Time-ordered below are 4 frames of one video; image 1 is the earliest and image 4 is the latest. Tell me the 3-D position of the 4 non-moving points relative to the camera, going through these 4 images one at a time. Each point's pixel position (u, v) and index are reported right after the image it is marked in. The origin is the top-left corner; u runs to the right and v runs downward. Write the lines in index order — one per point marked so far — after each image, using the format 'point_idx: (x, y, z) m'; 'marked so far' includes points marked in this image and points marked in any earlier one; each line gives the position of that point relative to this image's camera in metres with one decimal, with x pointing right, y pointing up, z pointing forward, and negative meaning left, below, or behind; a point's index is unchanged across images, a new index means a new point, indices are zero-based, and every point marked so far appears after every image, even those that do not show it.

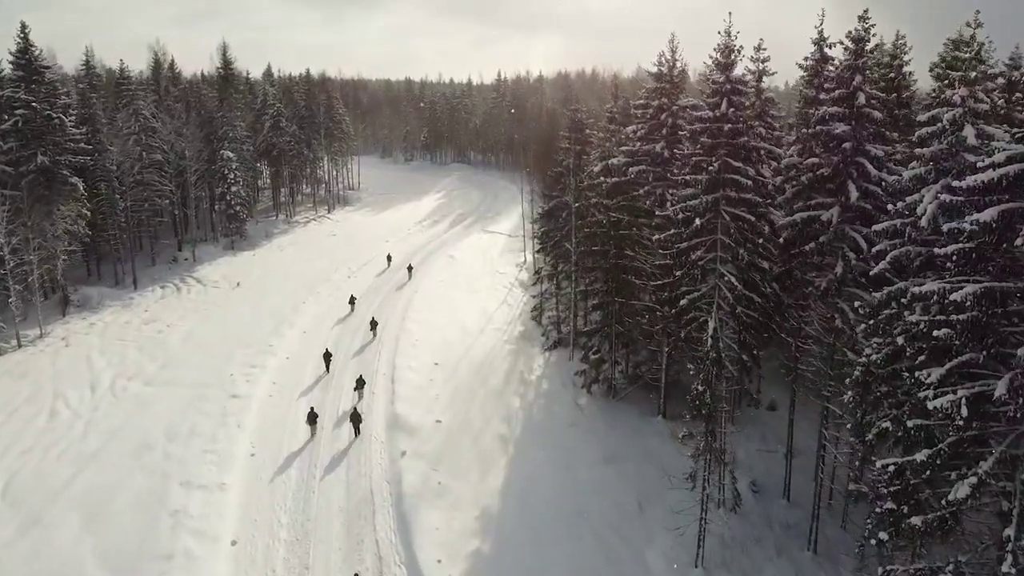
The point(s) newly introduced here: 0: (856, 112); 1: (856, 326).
0: (+6.5, +3.3, +15.3) m
1: (+6.6, -0.7, +15.5) m
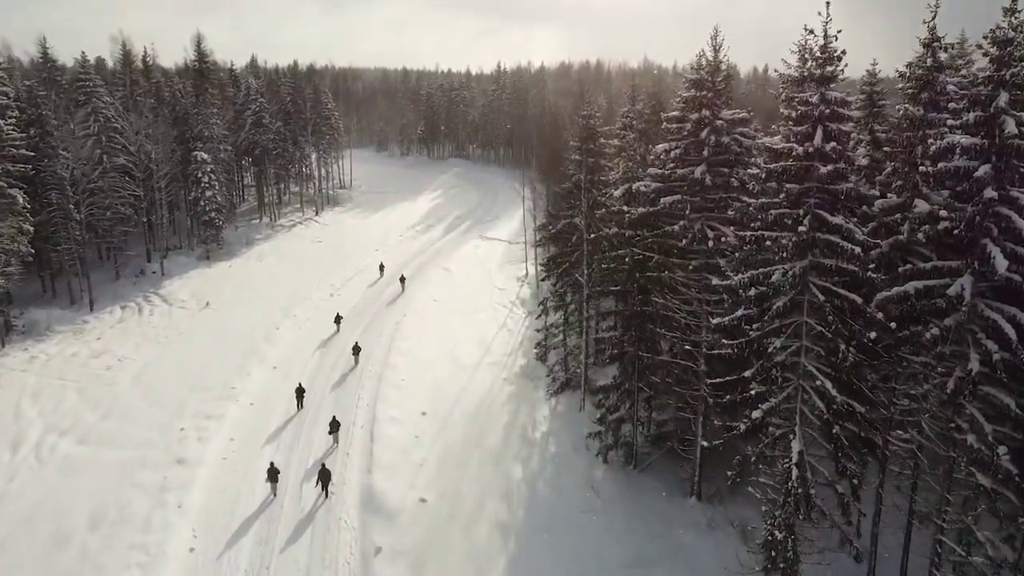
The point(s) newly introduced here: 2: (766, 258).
0: (+6.5, +1.9, +10.8) m
1: (+6.6, -2.1, +11.0) m
2: (+4.1, +0.5, +13.1) m
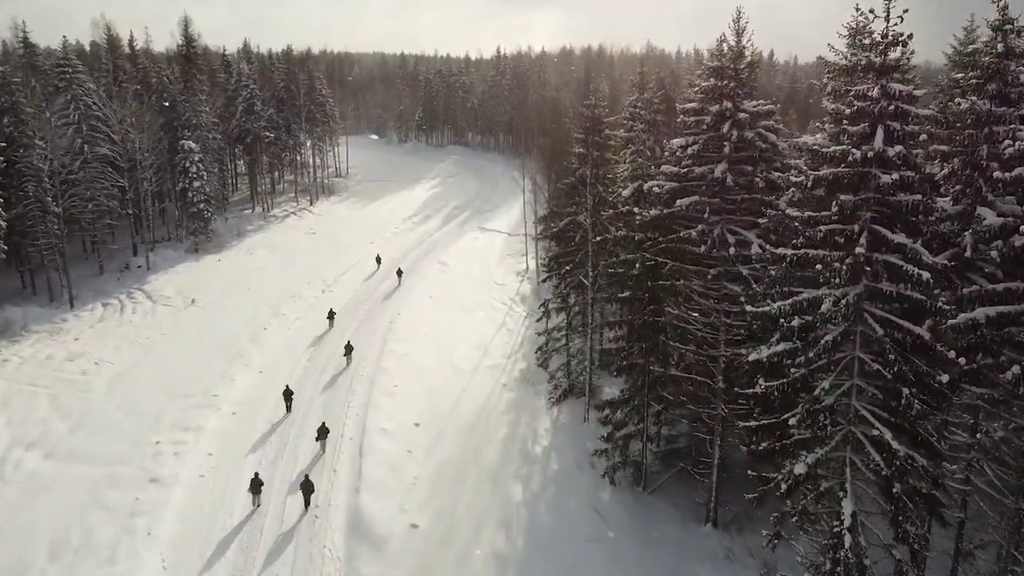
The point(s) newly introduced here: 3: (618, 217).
0: (+6.5, +1.6, +9.0) m
1: (+6.6, -2.5, +9.3) m
2: (+4.1, +0.2, +11.3) m
3: (+2.6, +1.7, +19.6) m
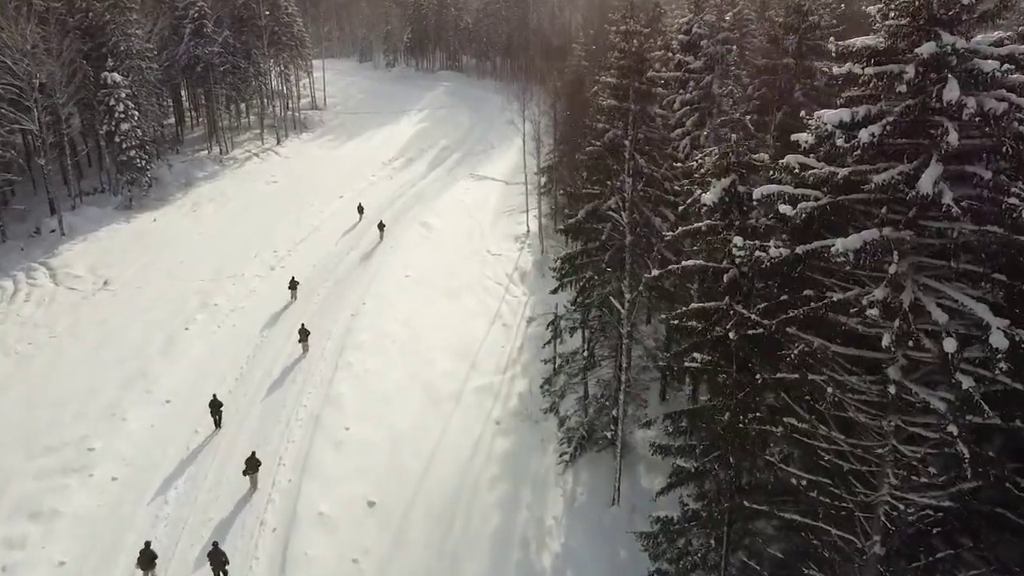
0: (+6.4, -0.3, +1.1) m
1: (+6.5, -4.3, +1.8) m
2: (+4.0, -1.5, +3.5) m
3: (+2.5, +0.8, +11.5) m
